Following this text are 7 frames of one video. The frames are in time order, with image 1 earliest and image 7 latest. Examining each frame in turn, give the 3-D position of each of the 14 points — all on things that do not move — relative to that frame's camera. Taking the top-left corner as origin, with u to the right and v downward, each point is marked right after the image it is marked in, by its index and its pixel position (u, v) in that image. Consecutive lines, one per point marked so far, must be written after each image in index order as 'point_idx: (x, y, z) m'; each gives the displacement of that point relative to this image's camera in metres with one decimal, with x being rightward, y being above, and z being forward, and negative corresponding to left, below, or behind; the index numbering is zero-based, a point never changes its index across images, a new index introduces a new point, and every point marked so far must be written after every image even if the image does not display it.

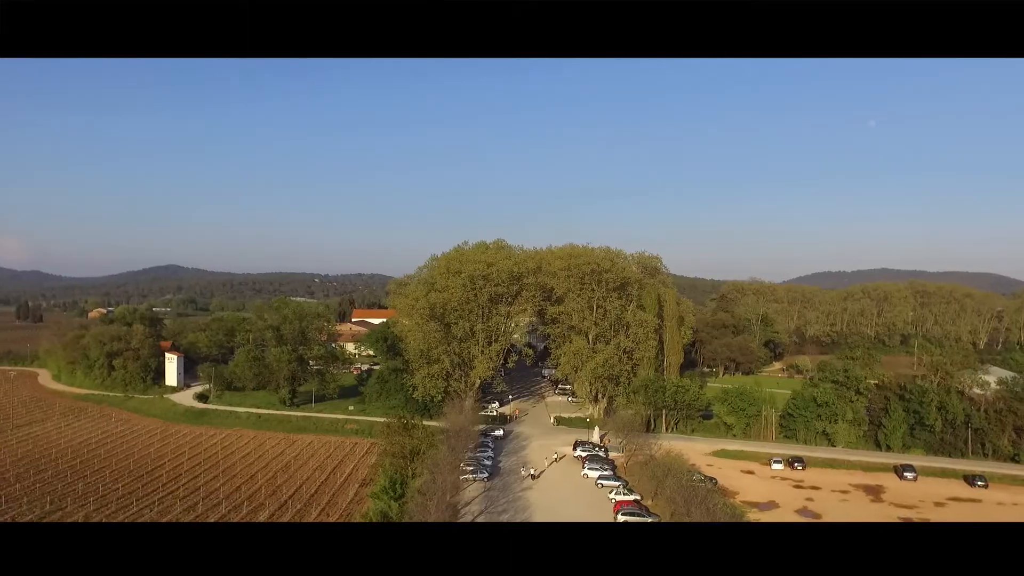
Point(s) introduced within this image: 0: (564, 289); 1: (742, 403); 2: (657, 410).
0: (+1.0, 0.0, +12.2) m
1: (+3.5, -1.8, +9.3) m
2: (+2.5, -2.1, +10.4) m
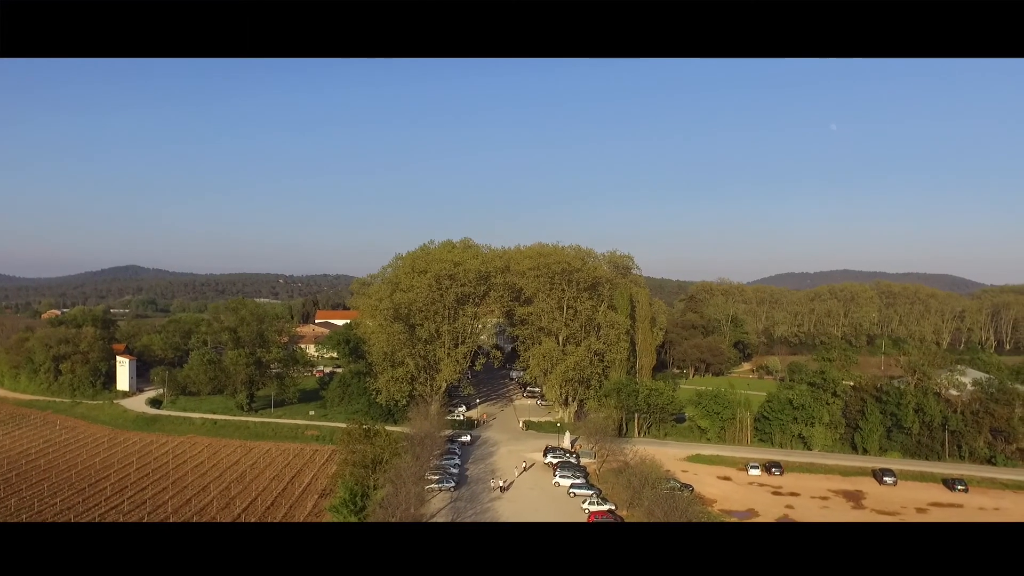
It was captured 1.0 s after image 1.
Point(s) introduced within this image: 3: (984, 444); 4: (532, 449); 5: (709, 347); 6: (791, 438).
0: (+0.4, 0.0, +11.8) m
1: (+3.1, -1.8, +9.0) m
2: (+2.0, -2.1, +10.1) m
3: (+5.8, -1.9, +7.3) m
4: (+0.3, -2.7, +10.2) m
5: (+5.2, -1.6, +15.8) m
6: (+4.0, -2.1, +8.5) m
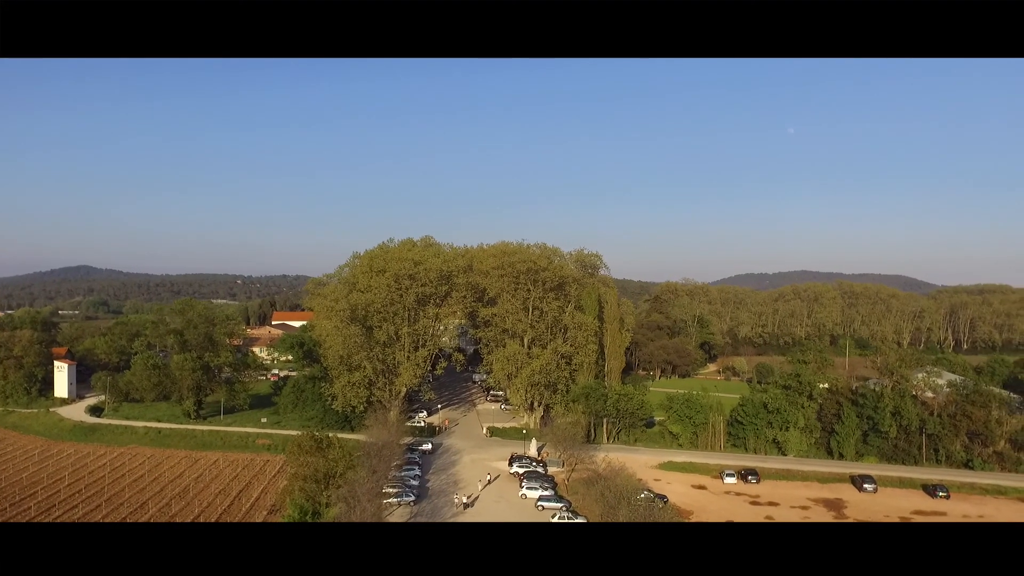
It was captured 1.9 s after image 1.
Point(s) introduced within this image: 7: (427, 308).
0: (-0.3, 0.0, +11.2) m
1: (+2.5, -1.8, +8.6) m
2: (+1.4, -2.1, +9.6) m
3: (+5.3, -1.9, +7.1) m
4: (-0.3, -2.7, +9.6) m
5: (+4.3, -1.6, +15.6) m
6: (+3.5, -2.1, +8.2) m
7: (-1.8, -0.4, +12.7) m
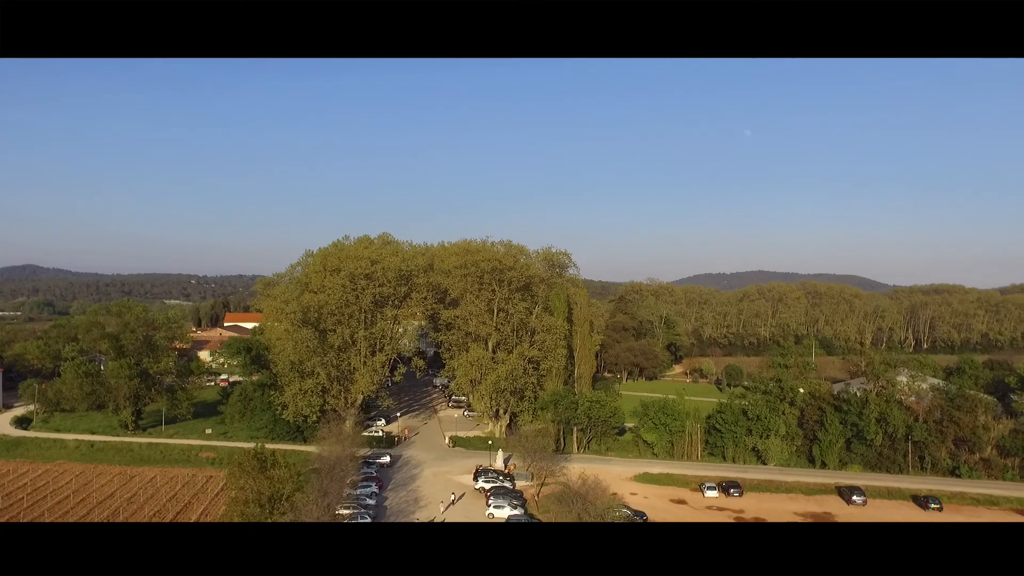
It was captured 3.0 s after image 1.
0: (-0.9, 0.0, +10.6) m
1: (+2.1, -1.8, +8.2) m
2: (+0.8, -2.1, +9.1) m
3: (+5.0, -1.9, +6.8) m
4: (-0.8, -2.7, +9.0) m
5: (+3.3, -1.6, +15.2) m
6: (+3.0, -2.1, +7.8) m
7: (-2.5, -0.4, +12.0) m
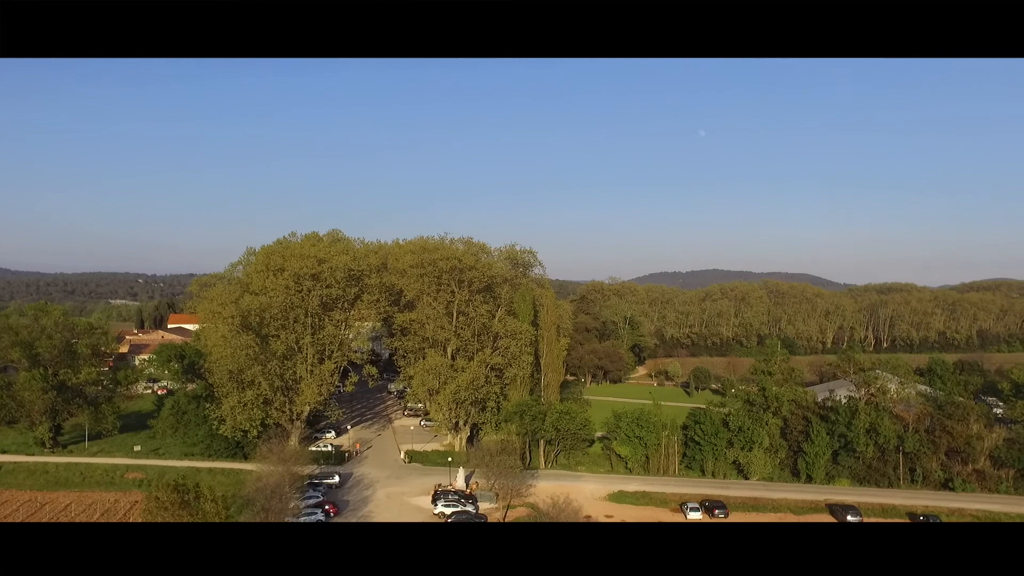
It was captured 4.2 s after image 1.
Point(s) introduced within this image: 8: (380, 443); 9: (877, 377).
0: (-1.6, -0.1, +9.7) m
1: (+1.6, -1.8, +7.6) m
2: (+0.3, -2.1, +8.4) m
3: (+4.6, -1.9, +6.4) m
4: (-1.3, -2.8, +8.1) m
5: (+2.3, -1.6, +14.6) m
6: (+2.6, -2.2, +7.3) m
7: (-3.3, -0.5, +11.0) m
8: (-2.4, -2.8, +10.8) m
9: (+4.3, -1.1, +7.1) m
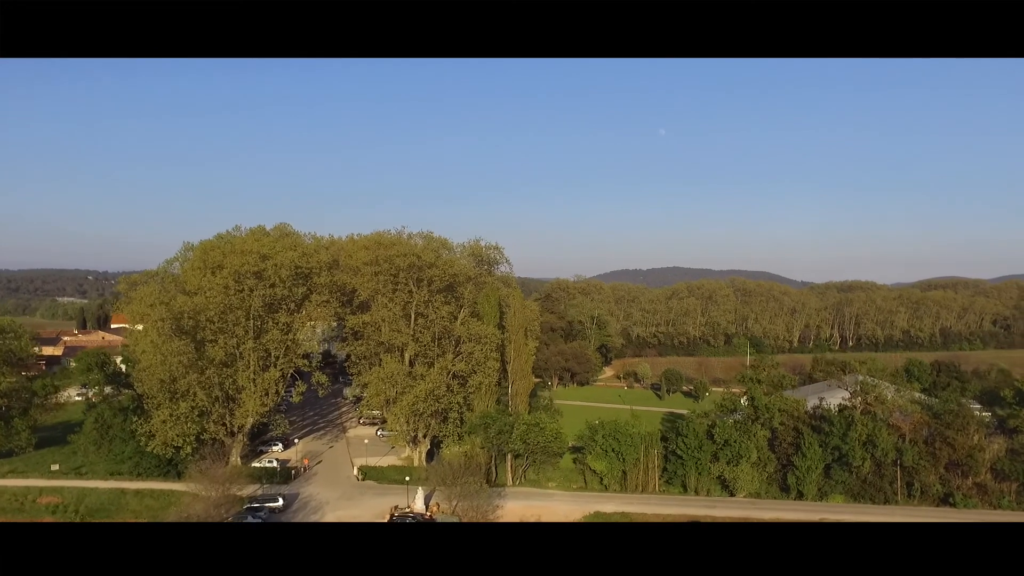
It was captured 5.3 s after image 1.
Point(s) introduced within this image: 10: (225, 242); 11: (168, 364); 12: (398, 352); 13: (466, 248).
0: (-2.1, 0.0, +8.9) m
1: (+1.2, -1.8, +6.9) m
2: (-0.2, -2.1, +7.6) m
3: (+4.2, -1.9, +6.0) m
4: (-1.7, -2.8, +7.3) m
5: (+1.5, -1.6, +14.0) m
6: (+2.2, -2.2, +6.7) m
7: (-3.9, -0.4, +10.0) m
8: (-3.0, -2.8, +9.9) m
9: (+3.9, -1.1, +6.6) m
10: (-4.9, +0.8, +10.2) m
11: (-5.1, -1.1, +8.8) m
12: (-1.7, -0.9, +8.8) m
13: (-0.8, +0.7, +10.3) m
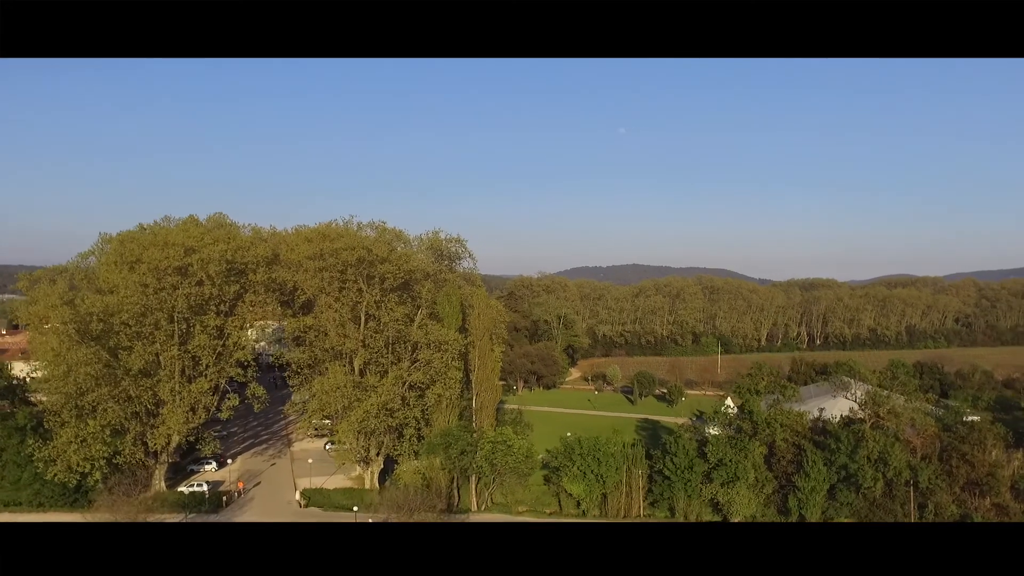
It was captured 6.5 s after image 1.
0: (-2.6, 0.0, +7.8) m
1: (+0.8, -1.8, +6.1) m
2: (-0.6, -2.1, +6.7) m
3: (+3.9, -1.9, +5.4) m
4: (-2.1, -2.8, +6.3) m
5: (+0.6, -1.5, +13.2) m
6: (+1.9, -2.1, +5.9) m
7: (-4.5, -0.4, +8.8) m
8: (-3.6, -2.8, +8.8) m
9: (+3.6, -1.1, +6.0) m
10: (-5.5, +0.8, +8.9) m
11: (-5.6, -1.1, +7.5) m
12: (-2.1, -0.9, +7.8) m
13: (-1.4, +0.7, +9.3) m
